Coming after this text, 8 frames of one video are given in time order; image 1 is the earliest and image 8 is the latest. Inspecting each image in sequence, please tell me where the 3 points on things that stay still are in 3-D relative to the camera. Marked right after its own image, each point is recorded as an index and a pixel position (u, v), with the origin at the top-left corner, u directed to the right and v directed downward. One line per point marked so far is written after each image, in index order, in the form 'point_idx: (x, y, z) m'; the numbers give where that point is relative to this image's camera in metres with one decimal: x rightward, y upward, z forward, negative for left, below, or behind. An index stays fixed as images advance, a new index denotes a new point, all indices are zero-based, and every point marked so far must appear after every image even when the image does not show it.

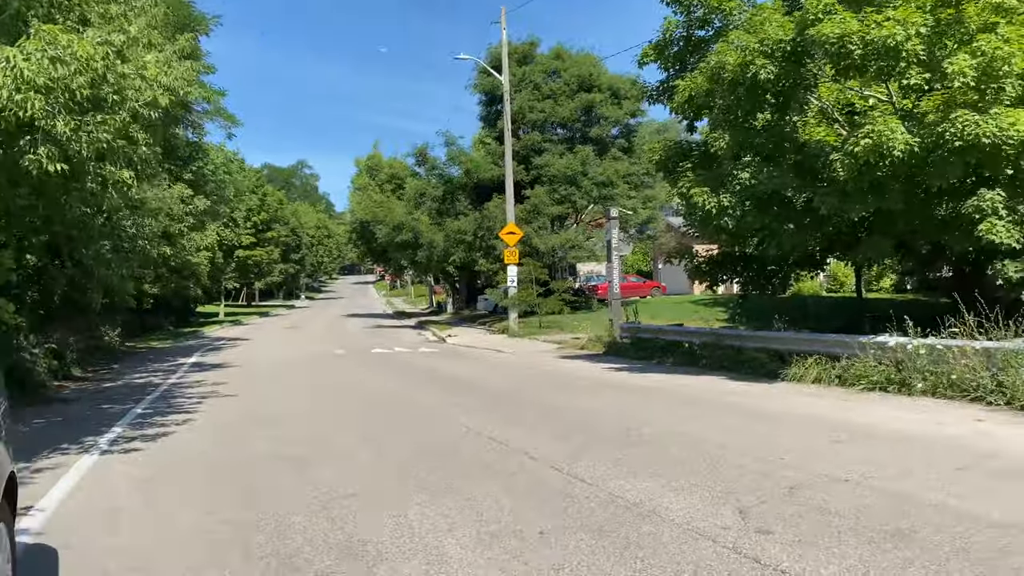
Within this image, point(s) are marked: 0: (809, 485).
0: (+2.3, -1.5, +6.4) m
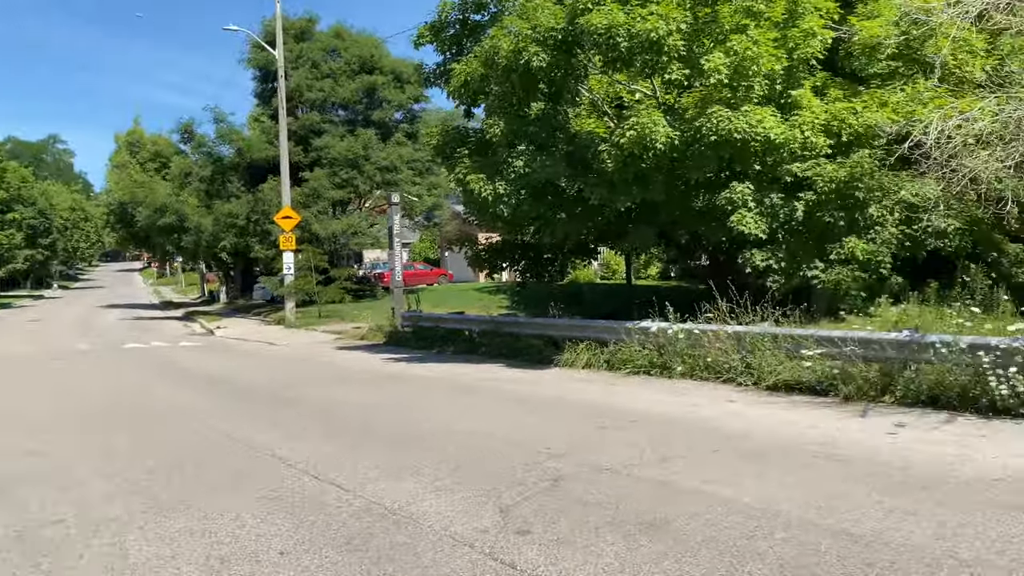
0: (+0.4, -1.4, +6.3) m
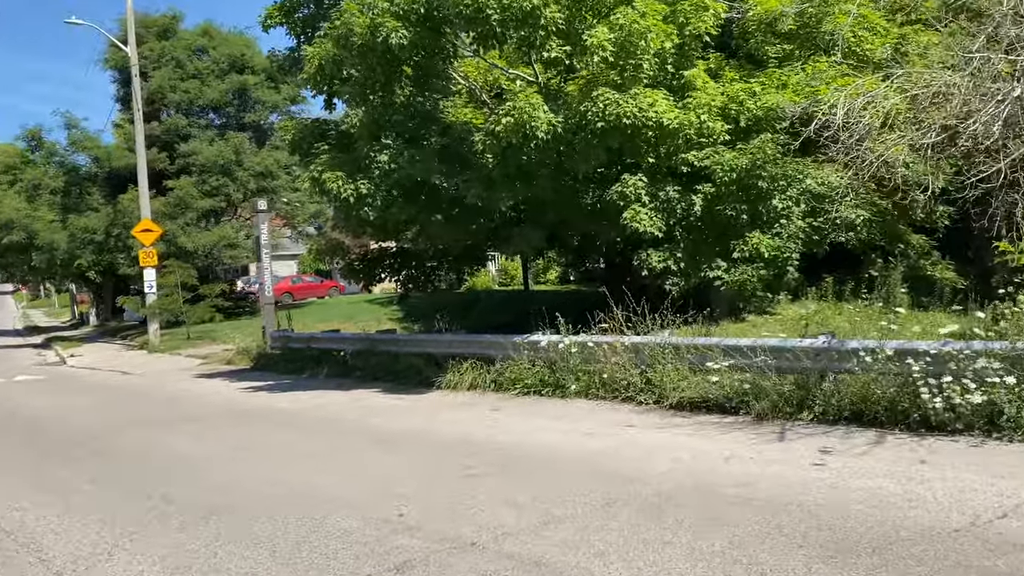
0: (-0.5, -1.5, +4.7) m
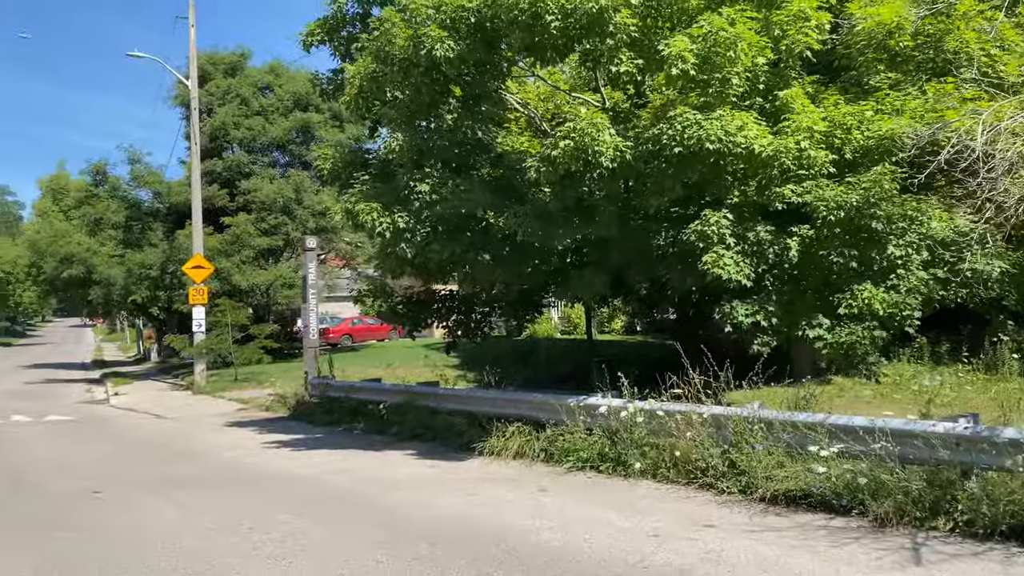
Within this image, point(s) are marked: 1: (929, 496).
0: (-0.4, -1.7, +3.1) m
1: (+3.1, -1.5, +6.2) m
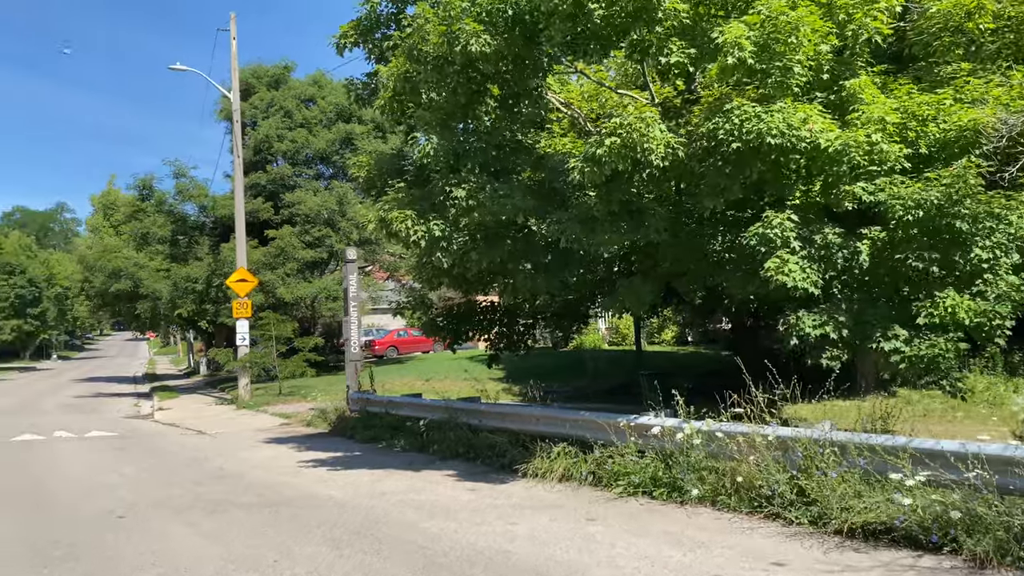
0: (-0.3, -1.8, +2.5) m
1: (+3.3, -1.6, +5.4) m
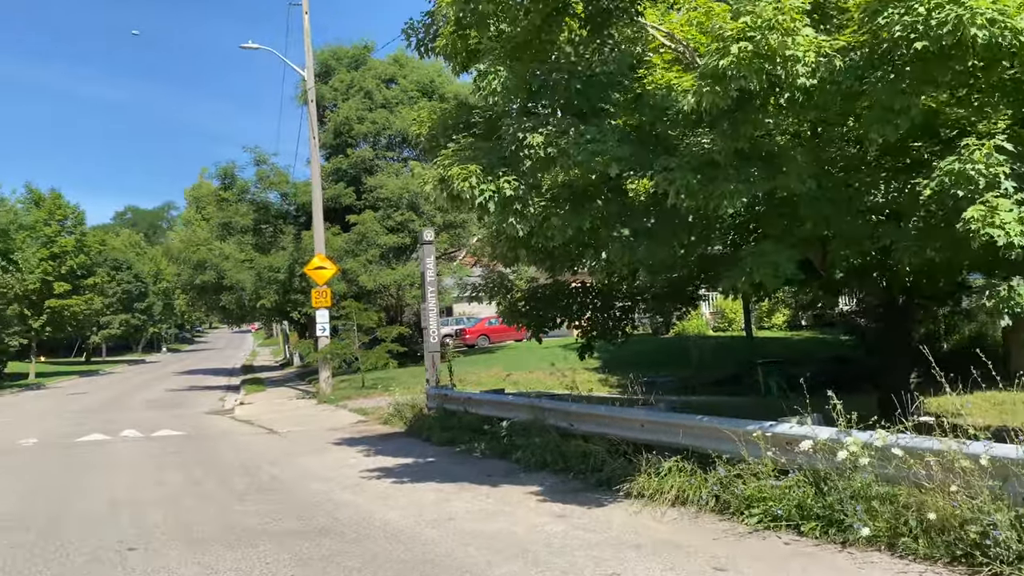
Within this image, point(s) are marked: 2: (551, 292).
0: (-0.2, -1.7, +0.6) m
1: (+3.7, -1.3, +3.1) m
2: (+0.6, 0.0, +11.9) m
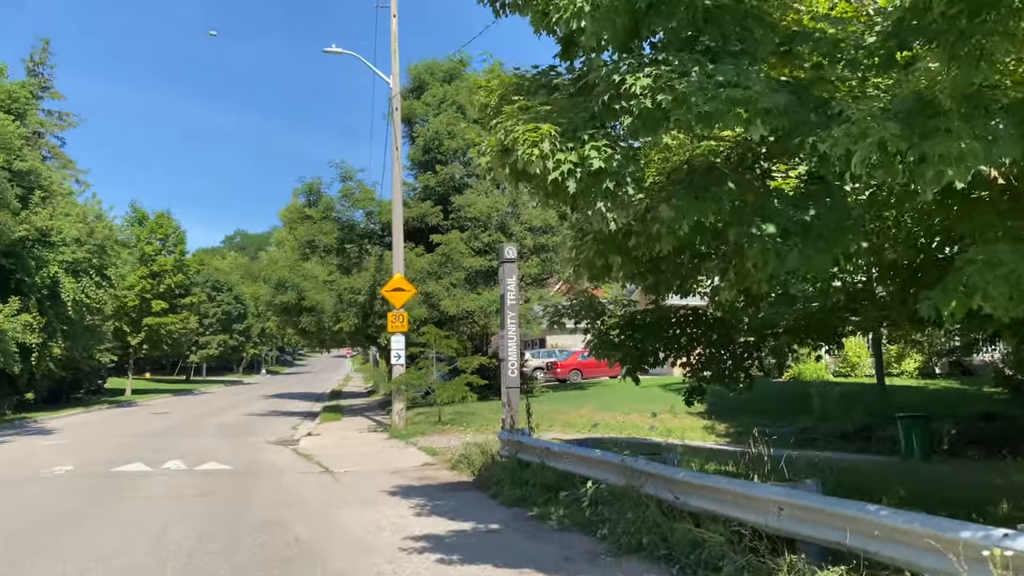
0: (-0.5, -1.5, -1.7) m
1: (+3.7, -1.4, +0.3) m
2: (+1.6, -0.3, +9.5) m
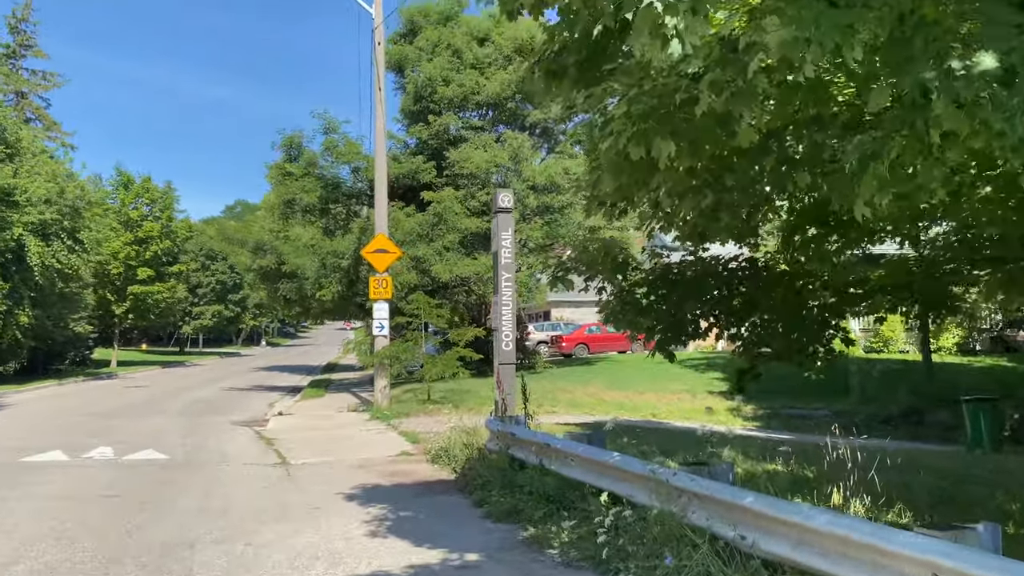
0: (-0.7, -1.3, -4.1) m
1: (+3.5, -1.2, -2.2) m
2: (+1.5, +0.1, +6.9) m
